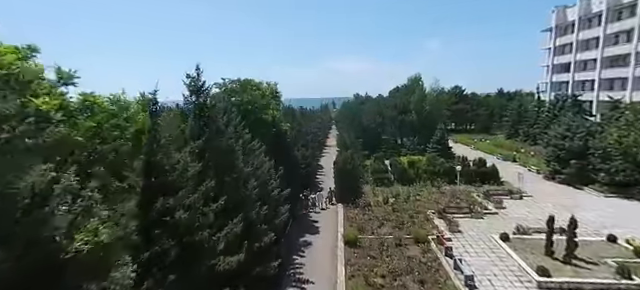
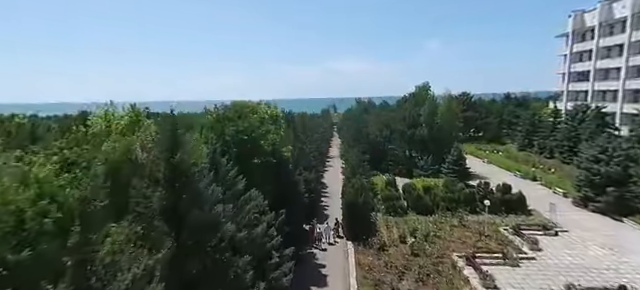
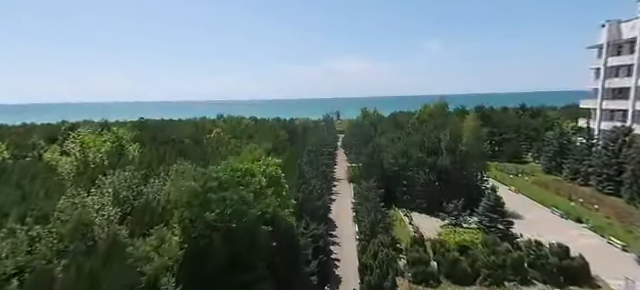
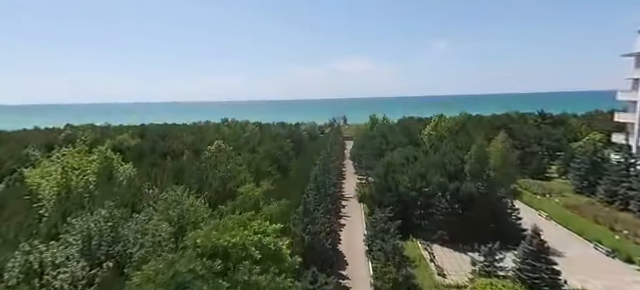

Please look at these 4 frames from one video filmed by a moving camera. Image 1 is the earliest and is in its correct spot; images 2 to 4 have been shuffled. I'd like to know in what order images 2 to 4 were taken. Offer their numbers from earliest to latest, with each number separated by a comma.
2, 3, 4
